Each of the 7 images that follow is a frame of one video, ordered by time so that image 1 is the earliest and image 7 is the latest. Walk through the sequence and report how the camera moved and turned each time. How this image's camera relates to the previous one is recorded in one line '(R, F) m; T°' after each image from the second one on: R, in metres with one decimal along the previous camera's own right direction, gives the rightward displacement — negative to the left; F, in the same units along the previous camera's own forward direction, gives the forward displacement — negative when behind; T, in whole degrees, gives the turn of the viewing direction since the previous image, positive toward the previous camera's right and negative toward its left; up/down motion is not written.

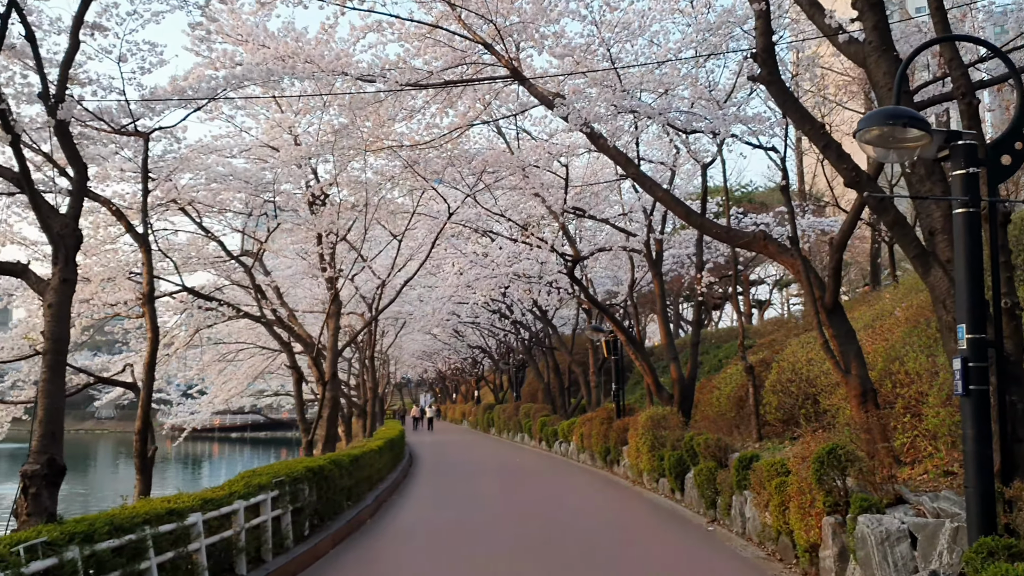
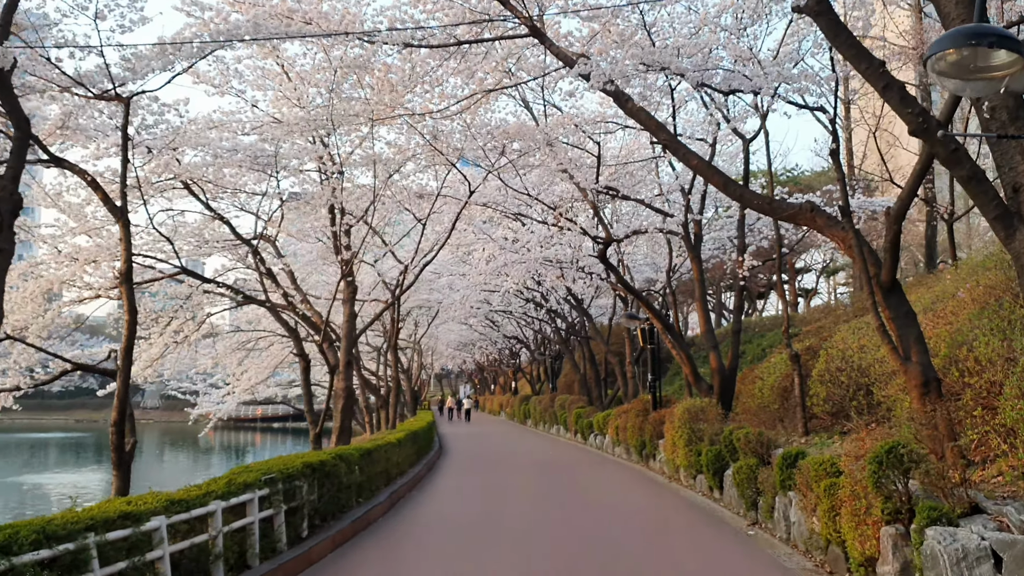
(+0.2, +0.8) m; -3°
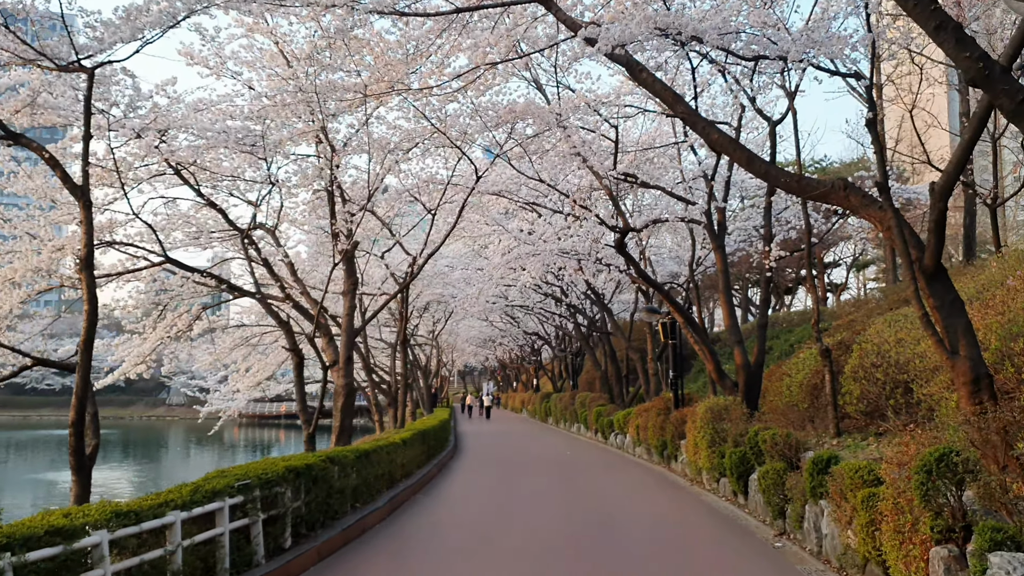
(+0.2, +0.7) m; -2°
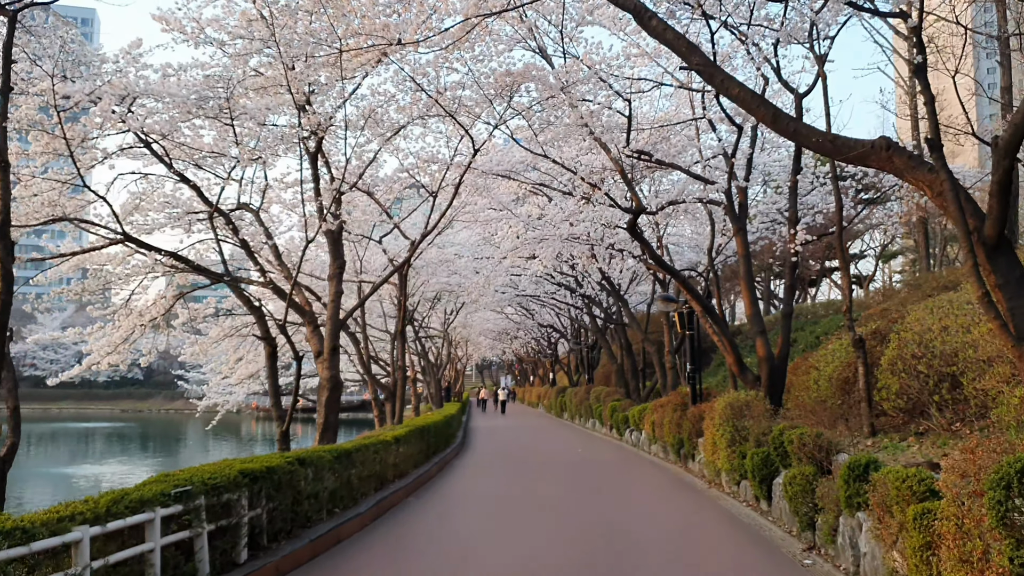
(+0.2, +0.9) m; -1°
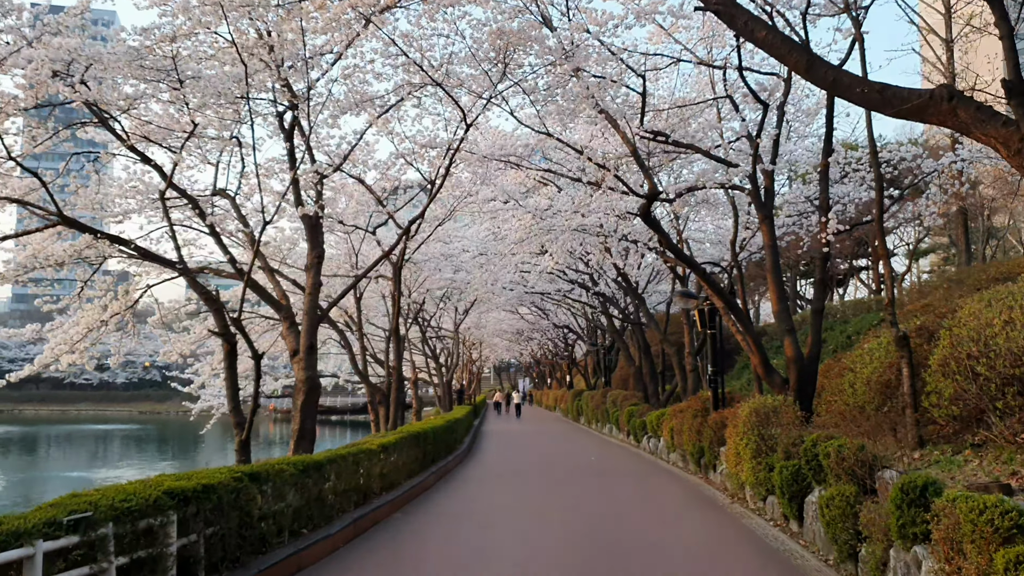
(+0.3, +1.1) m; -1°
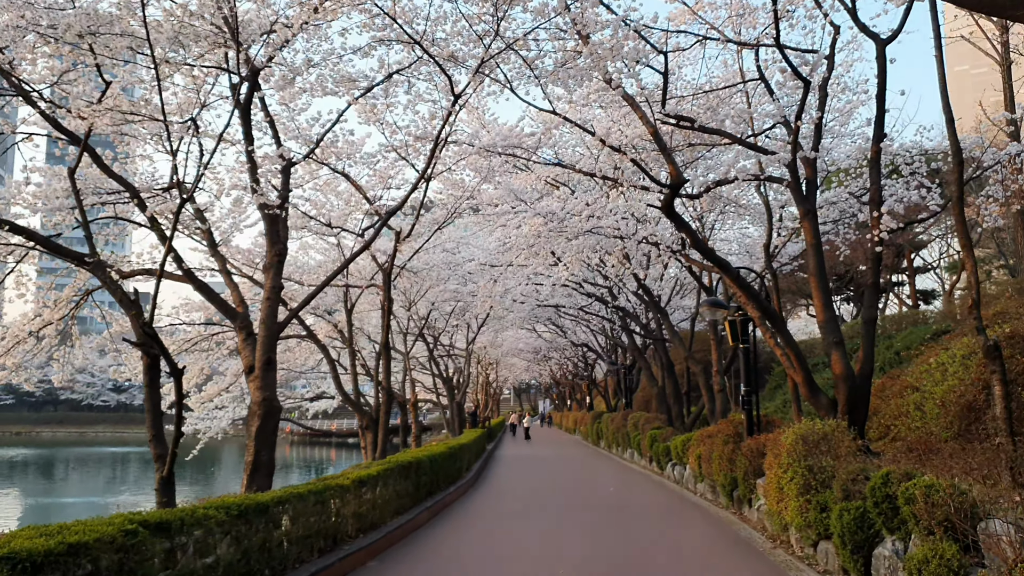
(+0.2, +1.5) m; -2°
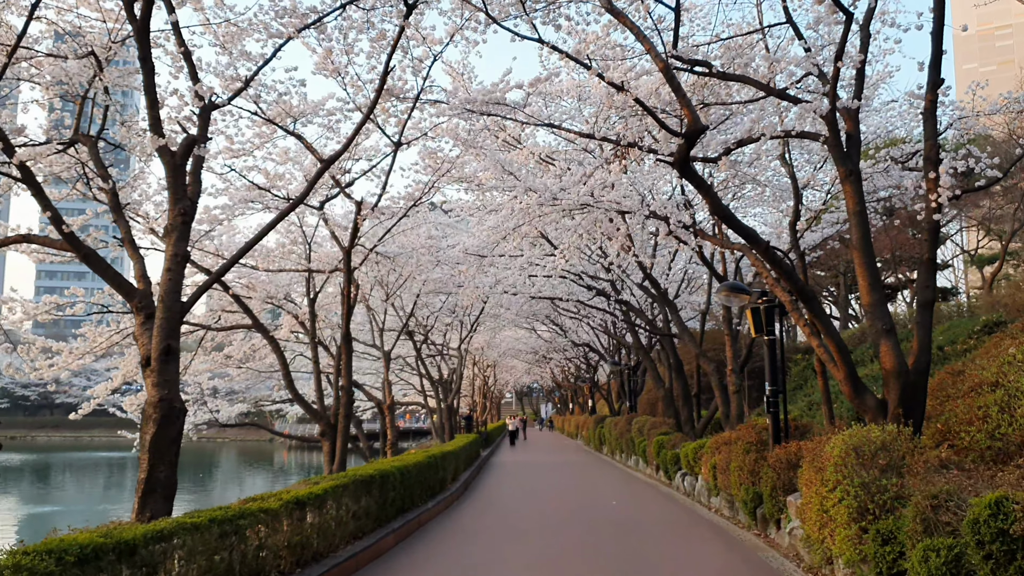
(+0.2, +1.7) m; 0°
